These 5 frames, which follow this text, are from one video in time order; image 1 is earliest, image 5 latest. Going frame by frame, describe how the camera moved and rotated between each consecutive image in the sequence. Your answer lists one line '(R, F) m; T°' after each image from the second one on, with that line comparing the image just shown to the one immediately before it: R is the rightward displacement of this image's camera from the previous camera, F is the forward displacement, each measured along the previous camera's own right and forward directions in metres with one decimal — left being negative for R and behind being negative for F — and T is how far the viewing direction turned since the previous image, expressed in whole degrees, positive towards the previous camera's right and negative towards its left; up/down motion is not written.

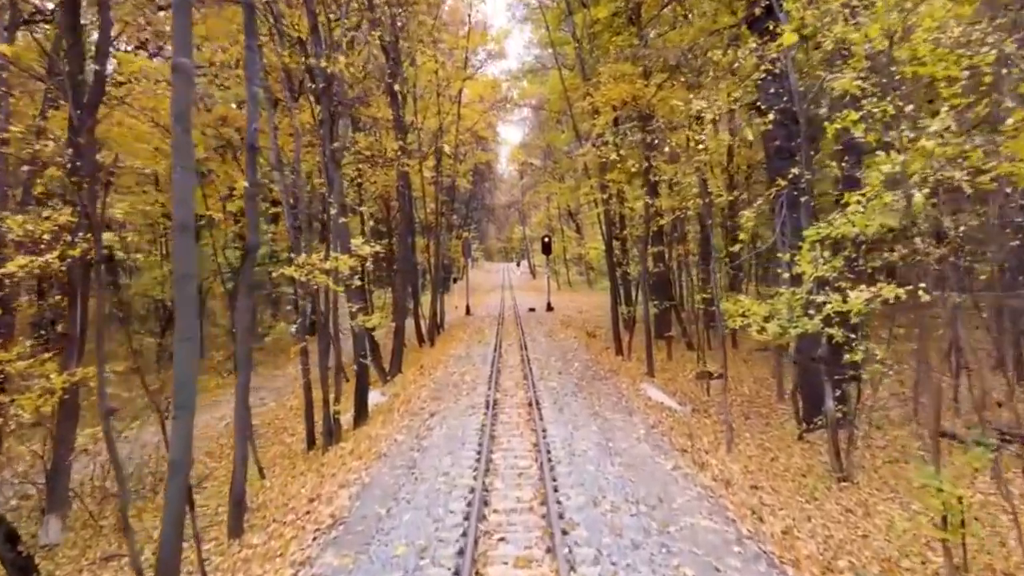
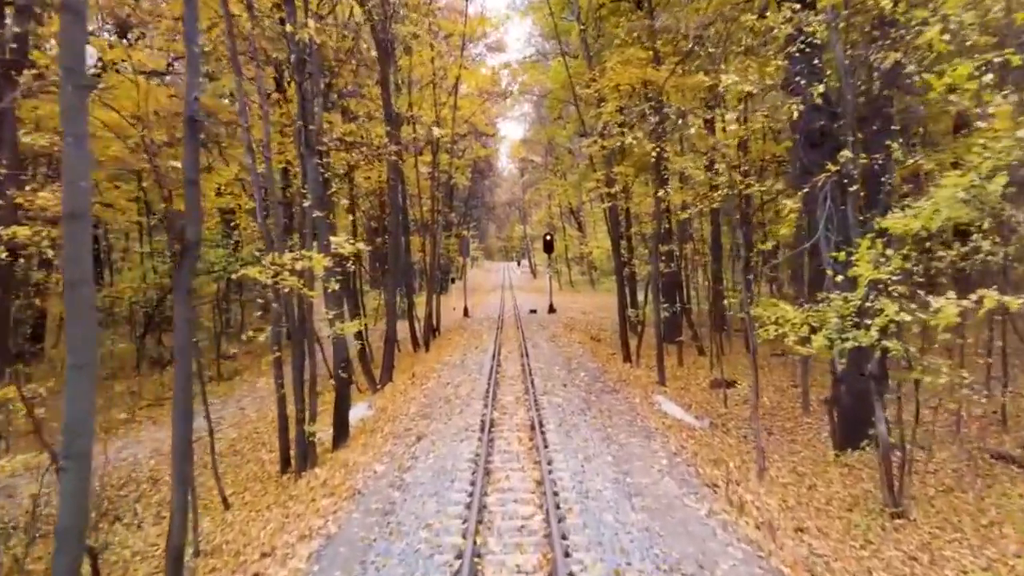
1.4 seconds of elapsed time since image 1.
(0.0, +1.7) m; 0°
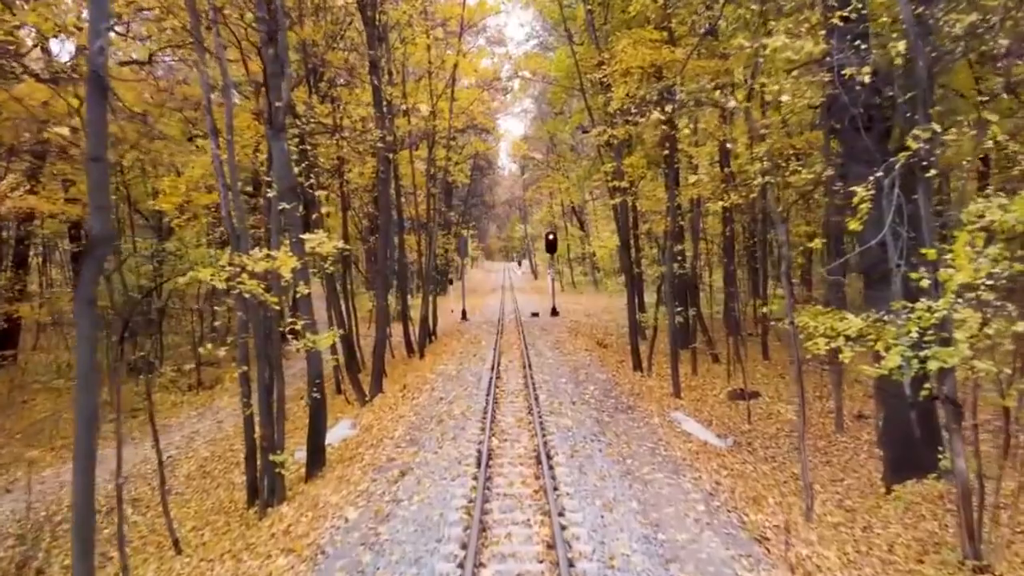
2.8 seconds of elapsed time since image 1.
(0.0, +1.8) m; 0°
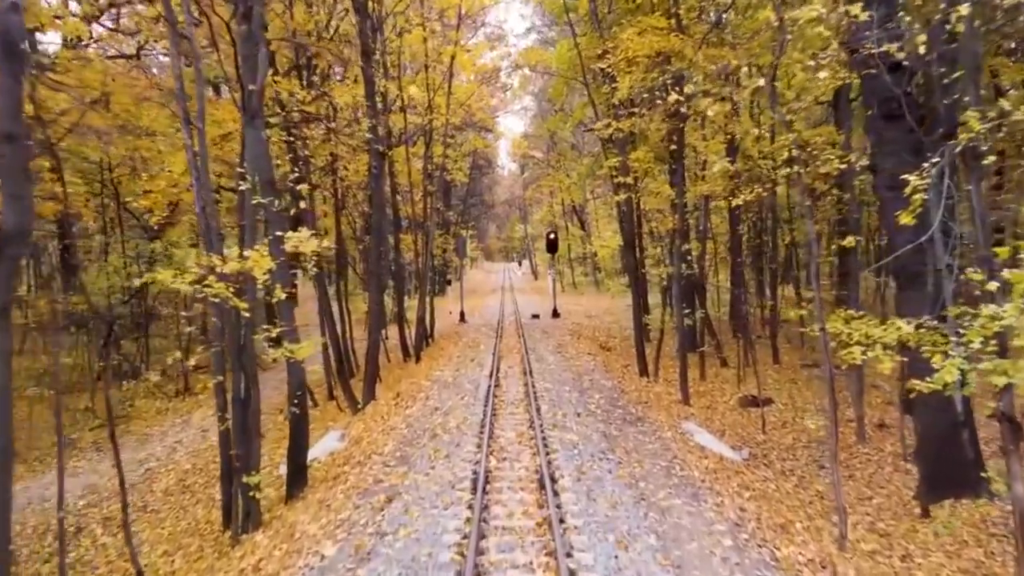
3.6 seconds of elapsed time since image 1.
(0.0, +1.0) m; 0°
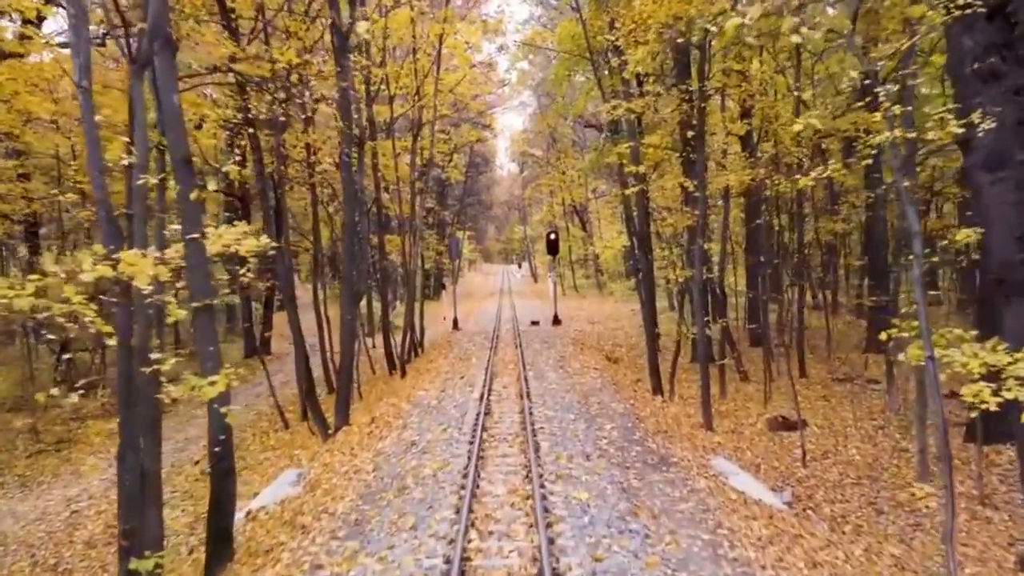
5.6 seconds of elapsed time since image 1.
(+0.1, +2.5) m; 0°
